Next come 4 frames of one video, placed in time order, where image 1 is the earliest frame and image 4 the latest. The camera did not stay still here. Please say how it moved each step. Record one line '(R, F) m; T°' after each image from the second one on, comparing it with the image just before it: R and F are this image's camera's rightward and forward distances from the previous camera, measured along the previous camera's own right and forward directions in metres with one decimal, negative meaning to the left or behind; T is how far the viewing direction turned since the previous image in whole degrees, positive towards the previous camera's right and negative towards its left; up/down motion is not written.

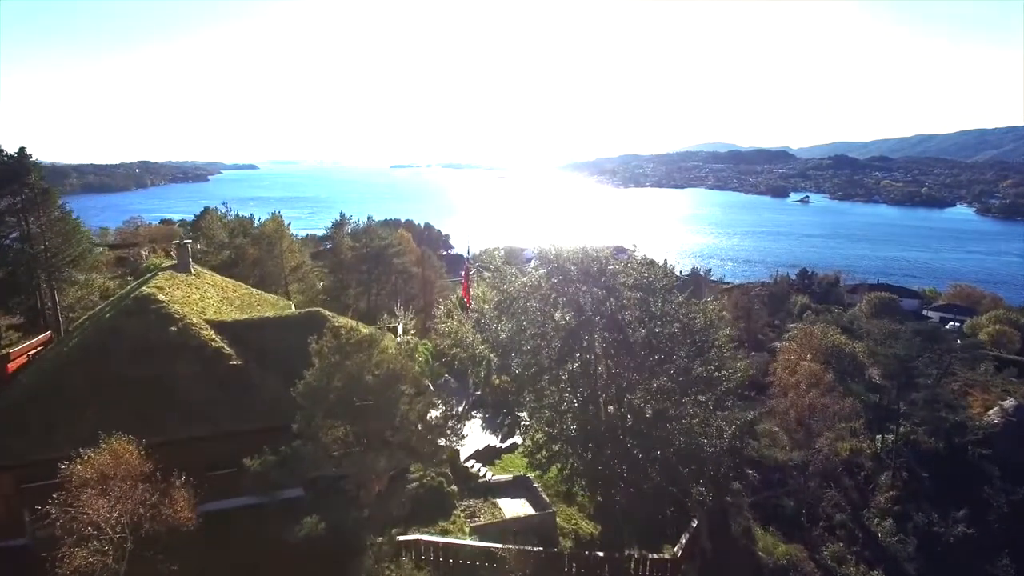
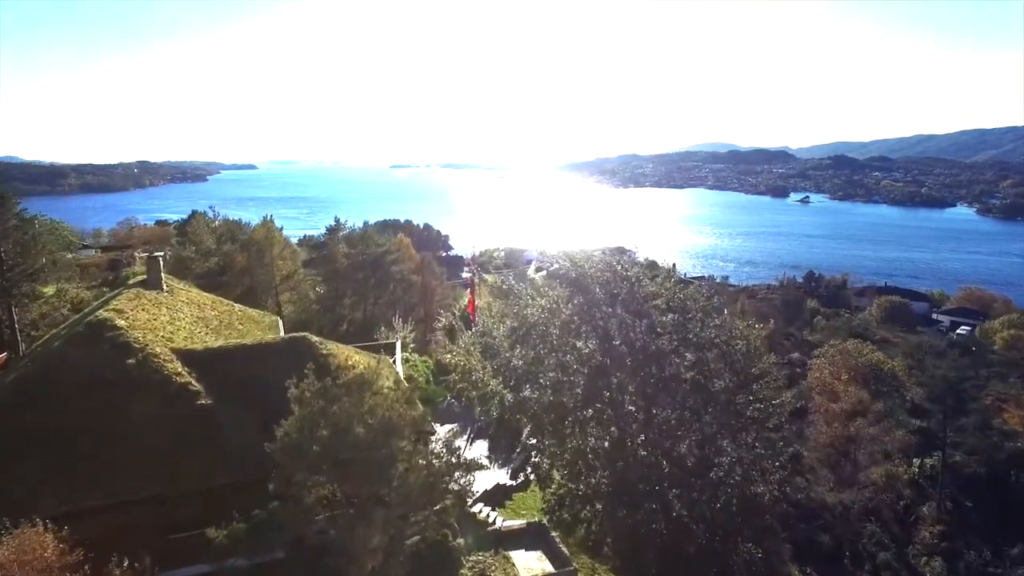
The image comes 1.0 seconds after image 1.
(-0.2, +1.7) m; 0°
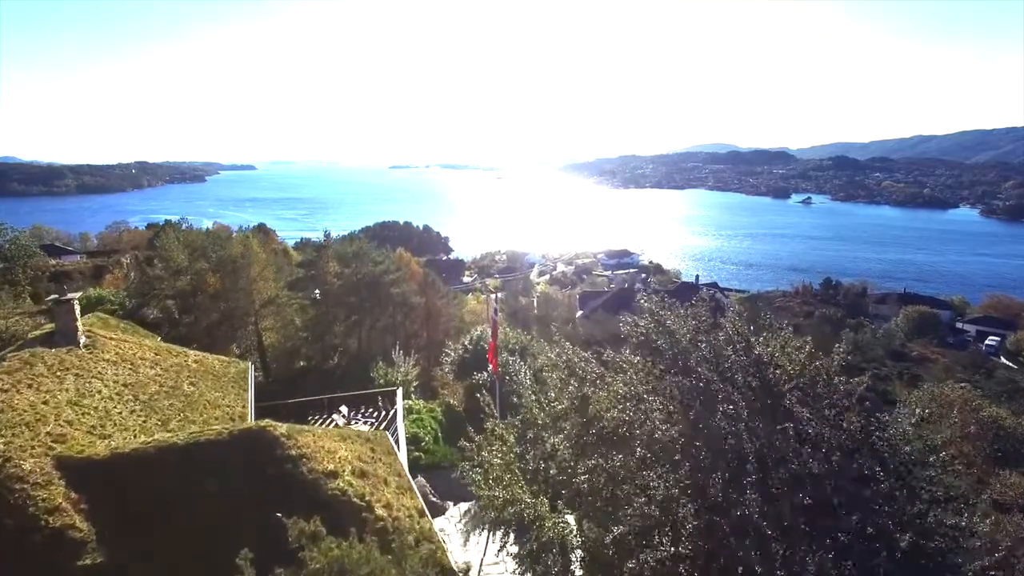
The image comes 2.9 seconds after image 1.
(-0.5, +3.7) m; 0°
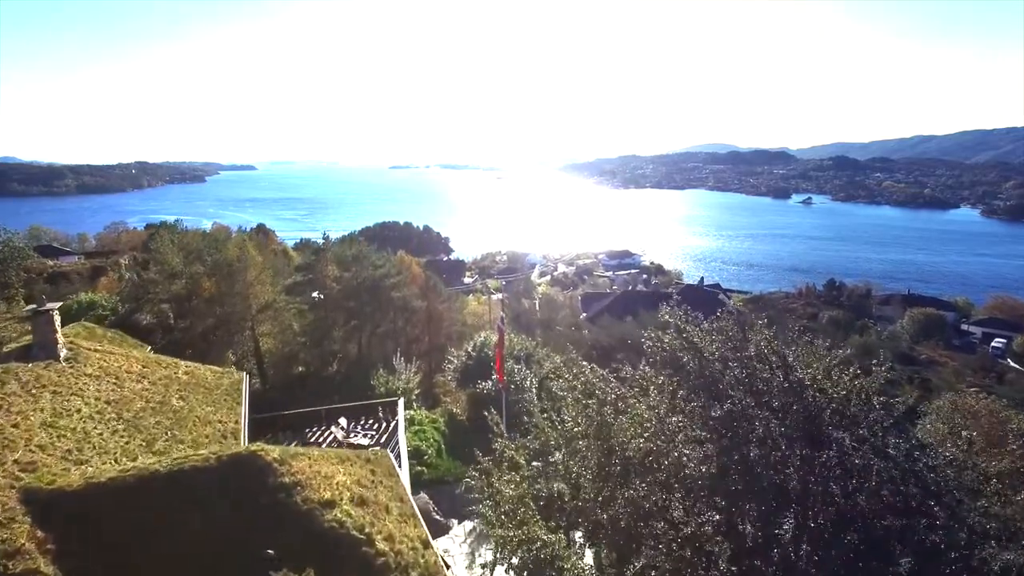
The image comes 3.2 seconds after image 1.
(-0.1, +0.6) m; 0°
